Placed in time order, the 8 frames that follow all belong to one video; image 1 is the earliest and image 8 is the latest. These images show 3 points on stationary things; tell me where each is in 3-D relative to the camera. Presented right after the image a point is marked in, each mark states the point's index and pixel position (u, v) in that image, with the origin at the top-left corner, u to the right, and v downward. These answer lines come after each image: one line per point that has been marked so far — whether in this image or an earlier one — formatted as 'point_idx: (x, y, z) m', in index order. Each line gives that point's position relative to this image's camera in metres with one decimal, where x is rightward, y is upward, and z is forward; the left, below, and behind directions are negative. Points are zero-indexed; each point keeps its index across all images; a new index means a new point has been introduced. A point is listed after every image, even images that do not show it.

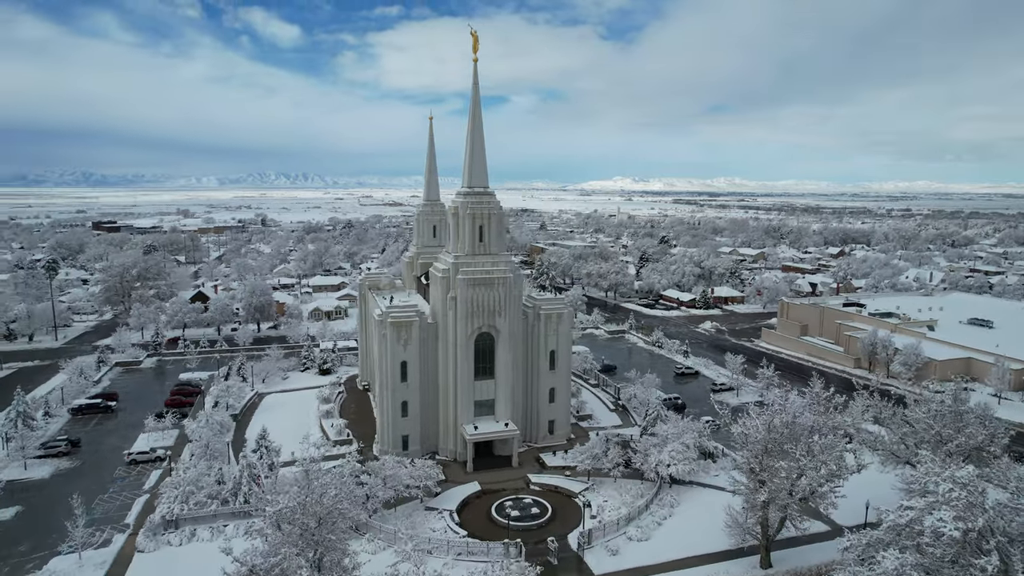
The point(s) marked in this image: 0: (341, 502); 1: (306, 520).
0: (-5.2, -5.9, +18.2) m
1: (-5.6, -6.0, +17.1) m
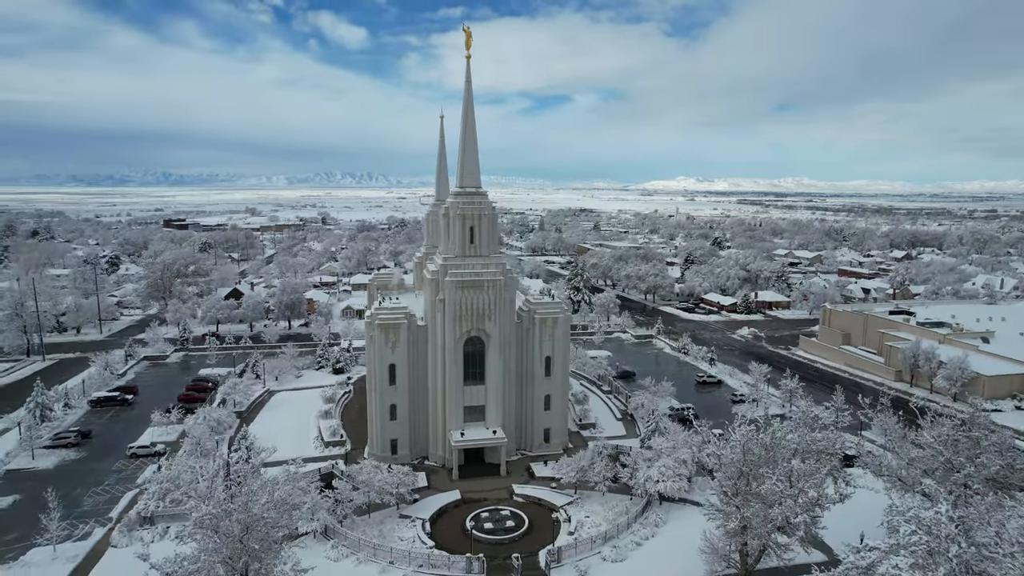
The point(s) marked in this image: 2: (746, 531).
0: (-6.8, -6.0, +17.8) m
1: (-7.3, -6.1, +16.7) m
2: (+6.8, -7.1, +19.1) m
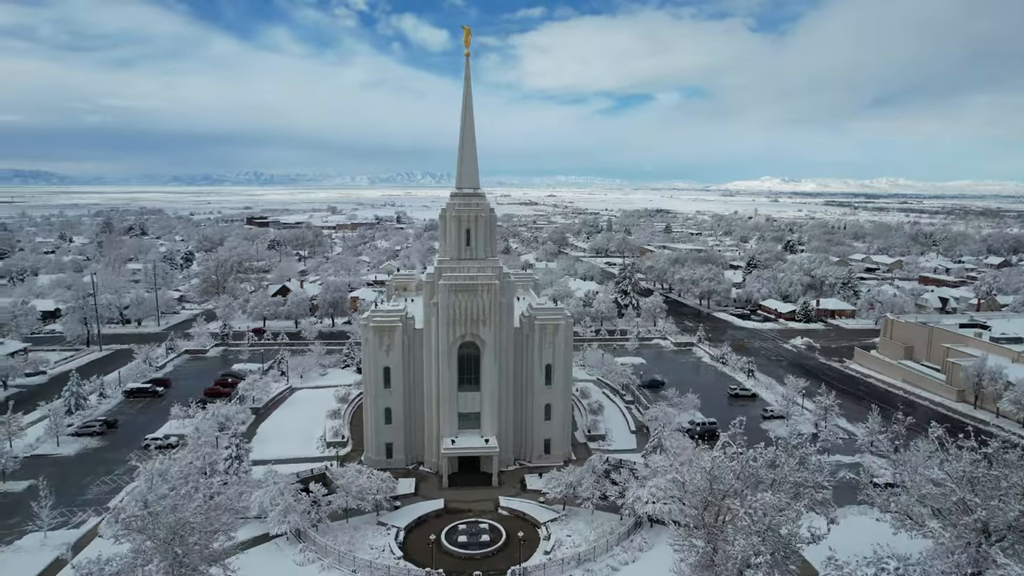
0: (-8.5, -6.1, +17.7) m
1: (-9.1, -6.2, +16.6) m
2: (+5.2, -7.4, +17.5) m
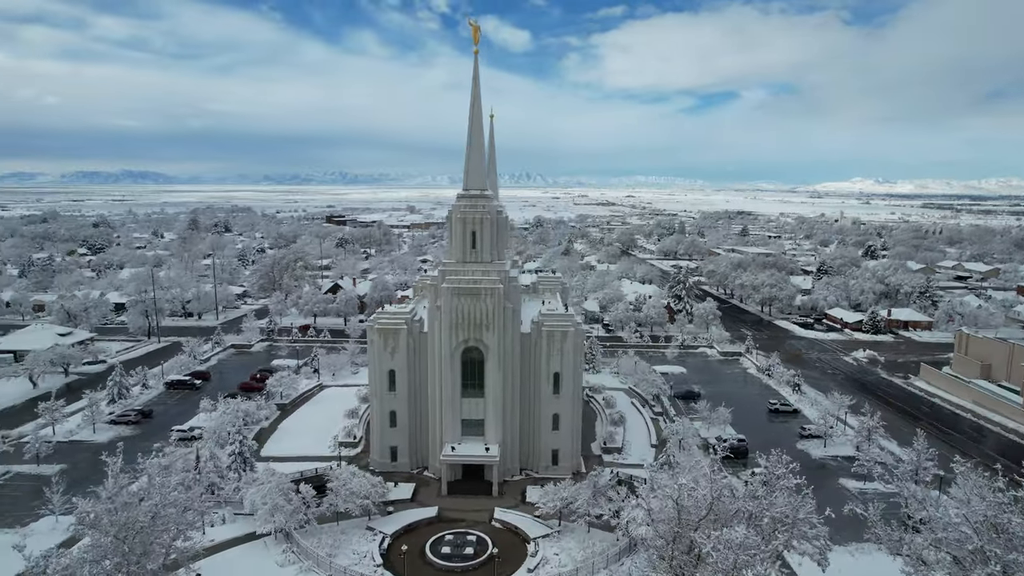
0: (-9.6, -6.1, +17.8) m
1: (-10.3, -6.2, +16.9) m
2: (+3.9, -7.7, +16.0) m
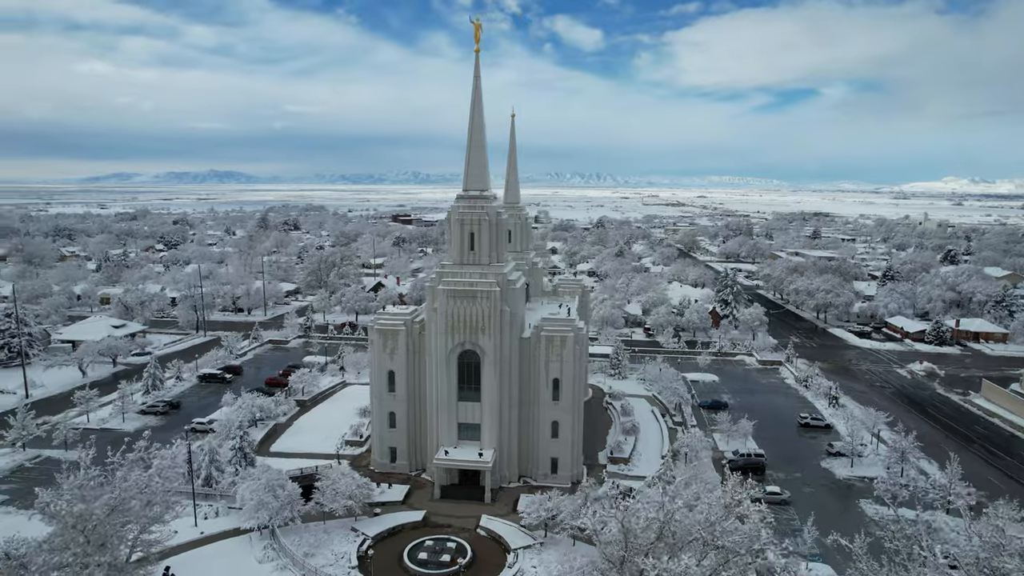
0: (-10.9, -6.0, +18.3) m
1: (-11.7, -6.1, +17.4) m
2: (+2.4, -7.9, +15.1) m
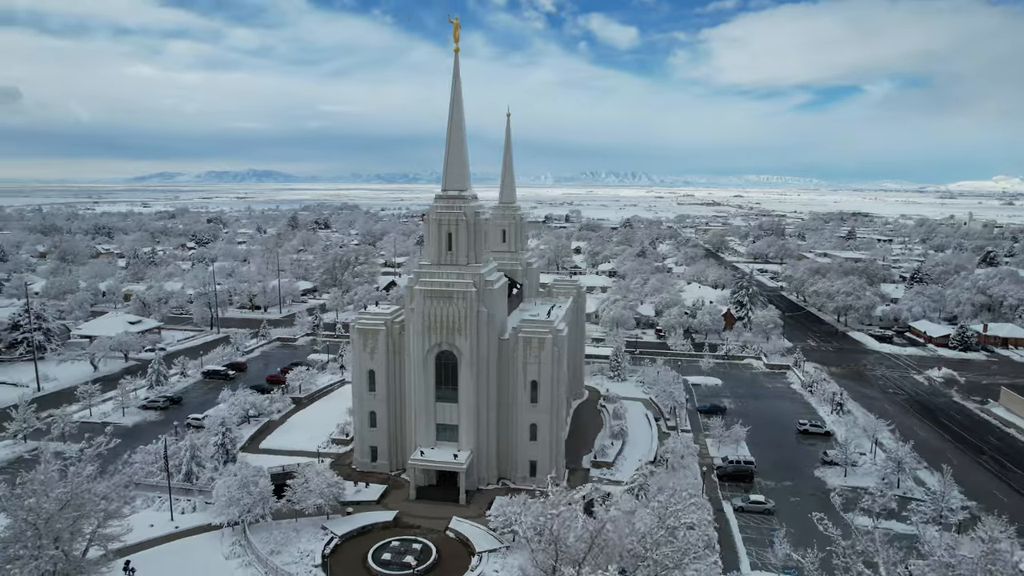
0: (-12.3, -6.0, +18.6) m
1: (-13.2, -6.1, +17.8) m
2: (+0.7, -7.9, +14.8) m
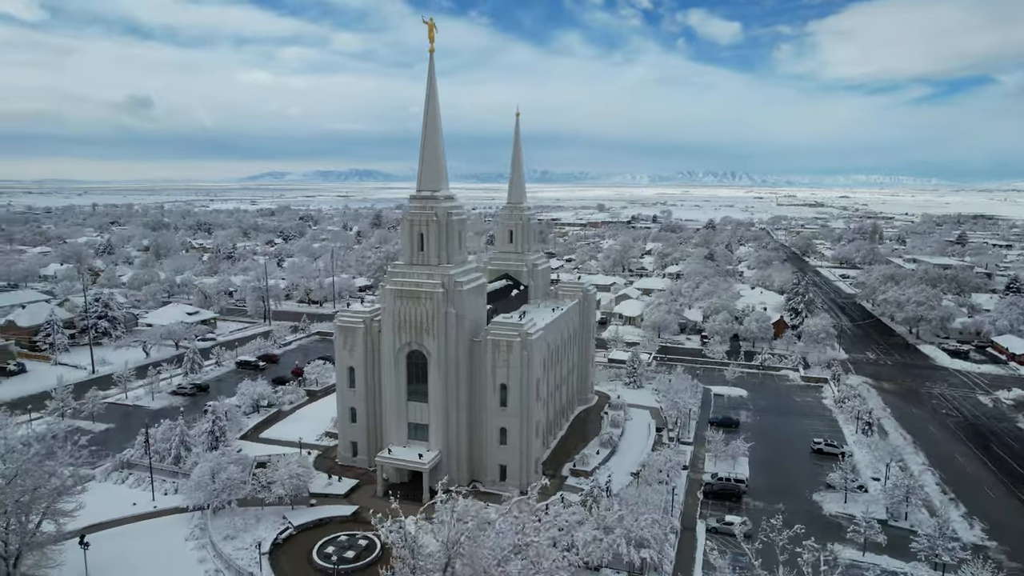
0: (-14.9, -5.8, +20.1) m
1: (-15.9, -5.8, +19.4) m
2: (-2.5, -8.0, +14.6) m
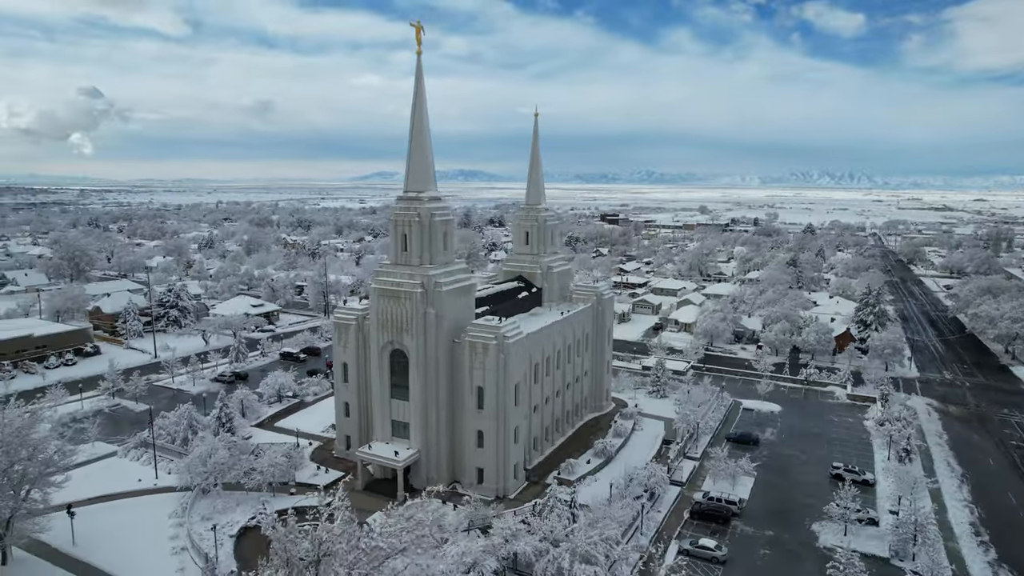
0: (-16.9, -5.4, +22.2) m
1: (-18.0, -5.4, +21.7) m
2: (-5.6, -8.0, +14.9) m
